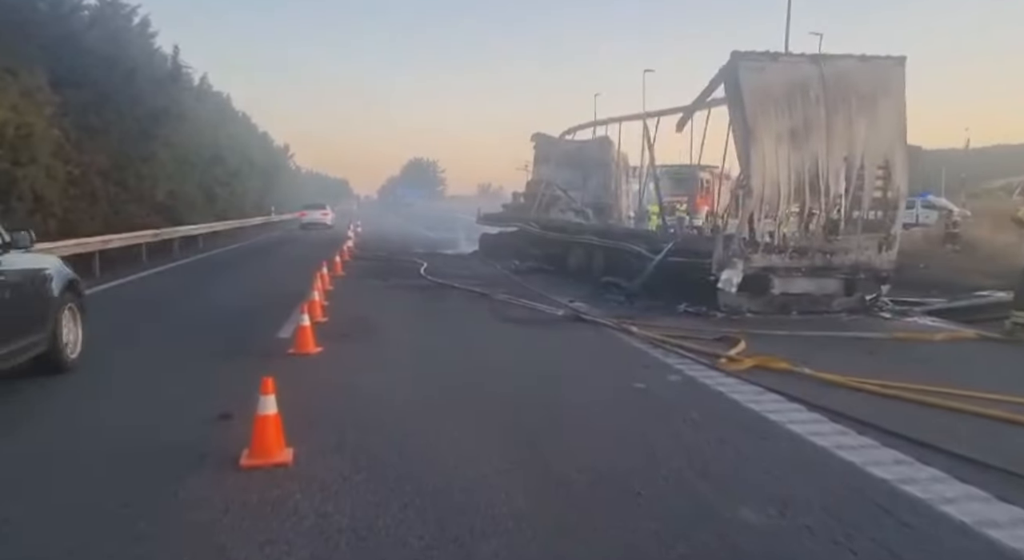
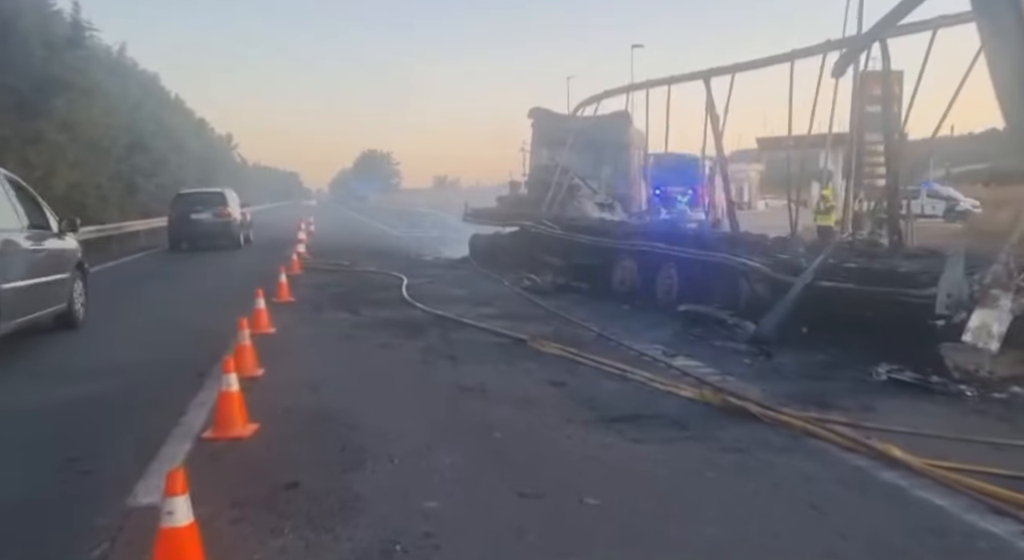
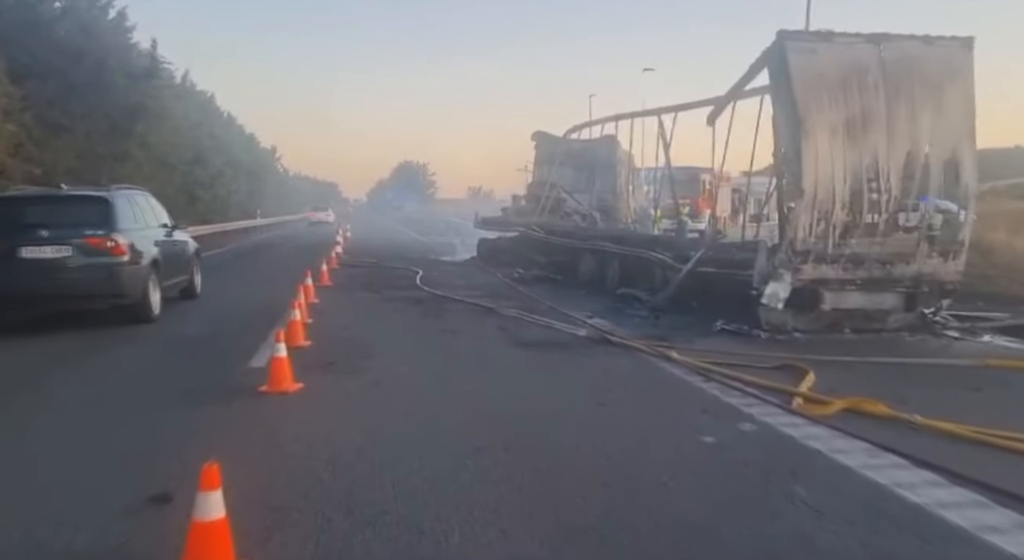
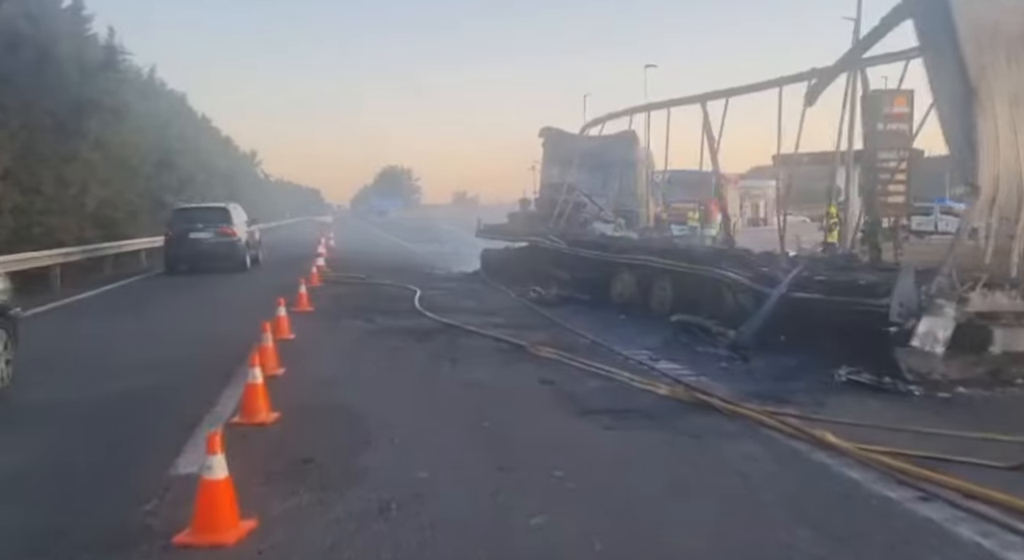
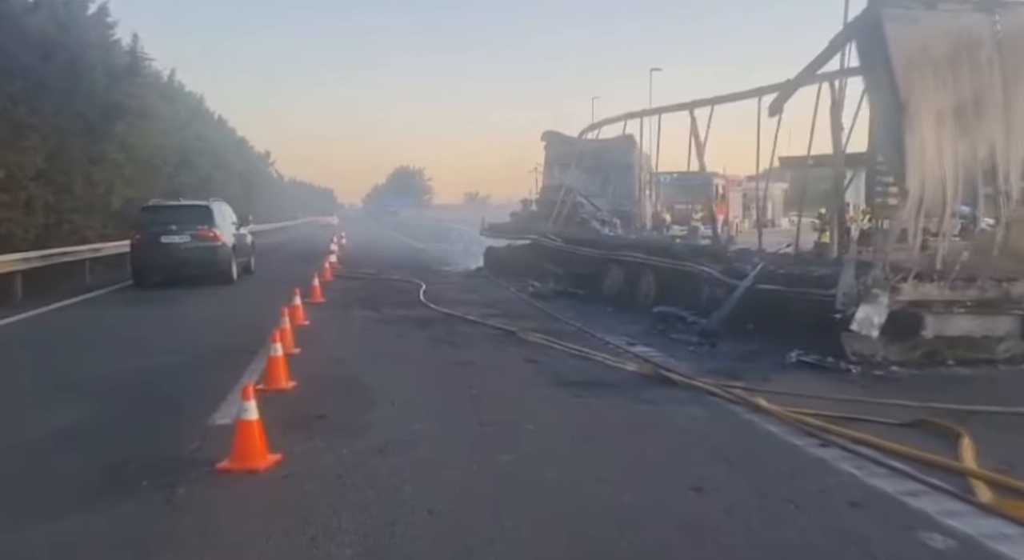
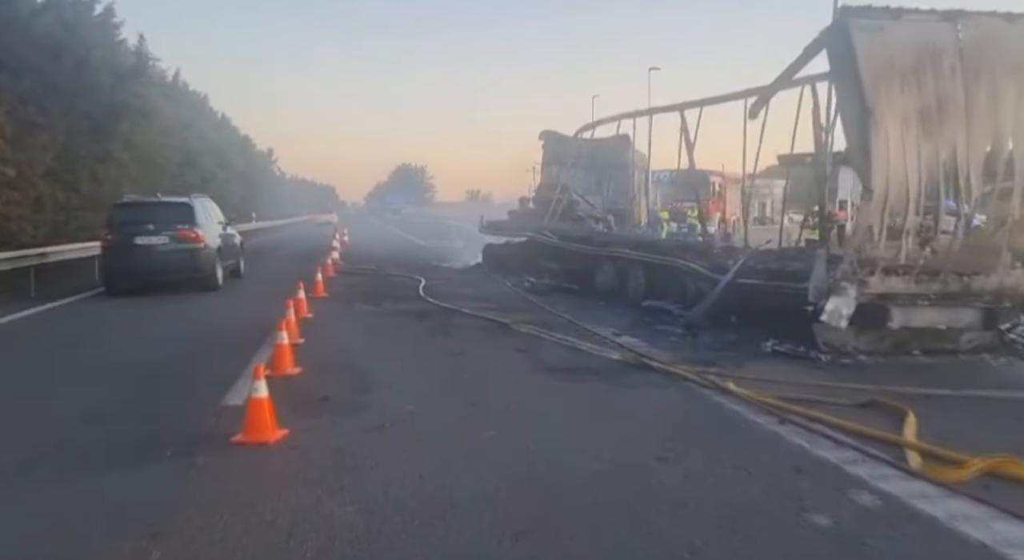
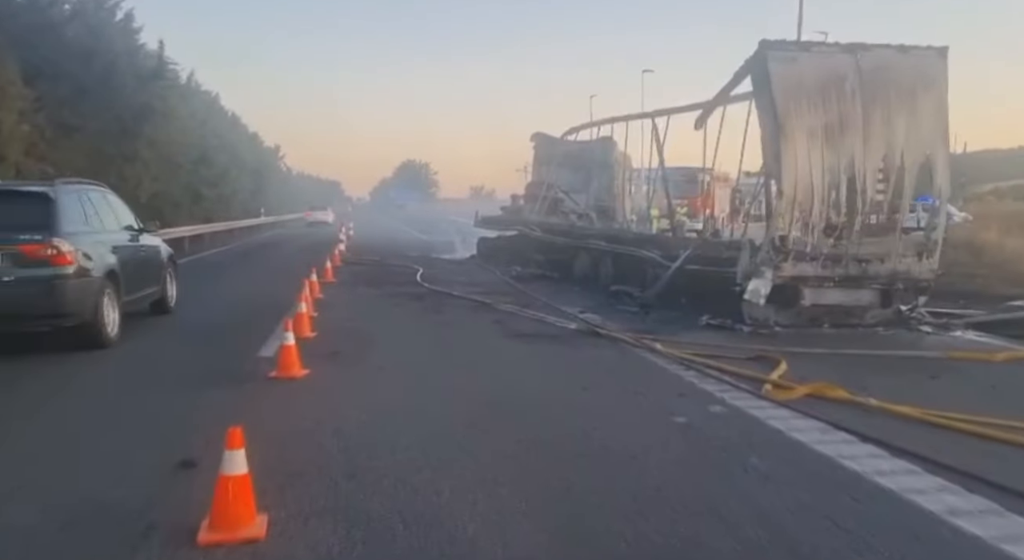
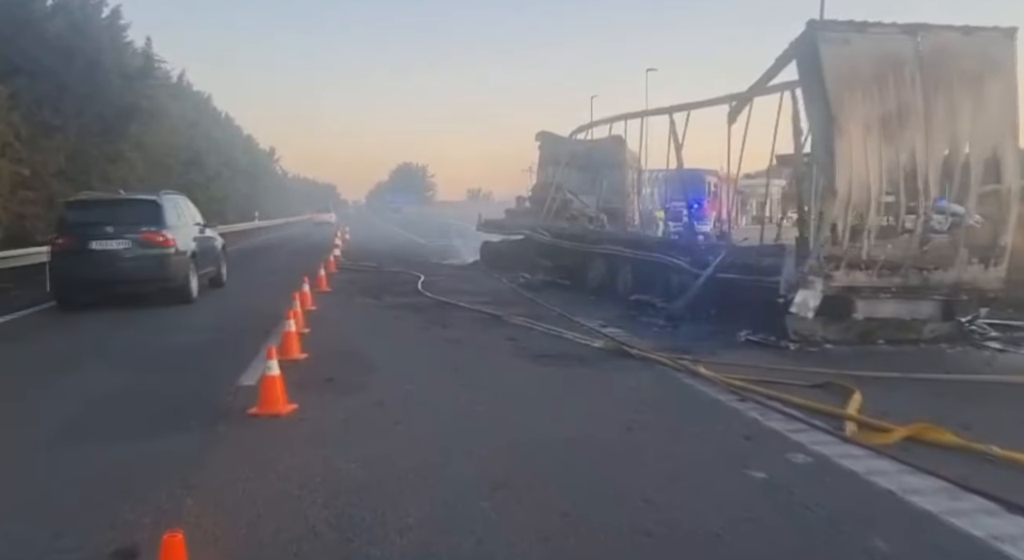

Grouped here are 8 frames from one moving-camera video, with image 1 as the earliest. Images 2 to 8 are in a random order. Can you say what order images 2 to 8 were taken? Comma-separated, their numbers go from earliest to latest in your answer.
7, 3, 8, 6, 5, 4, 2
